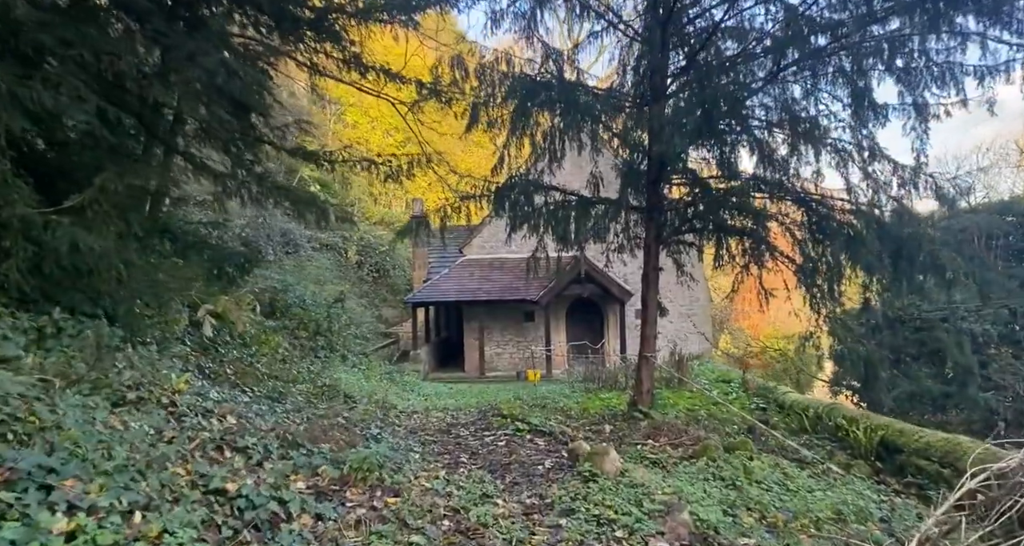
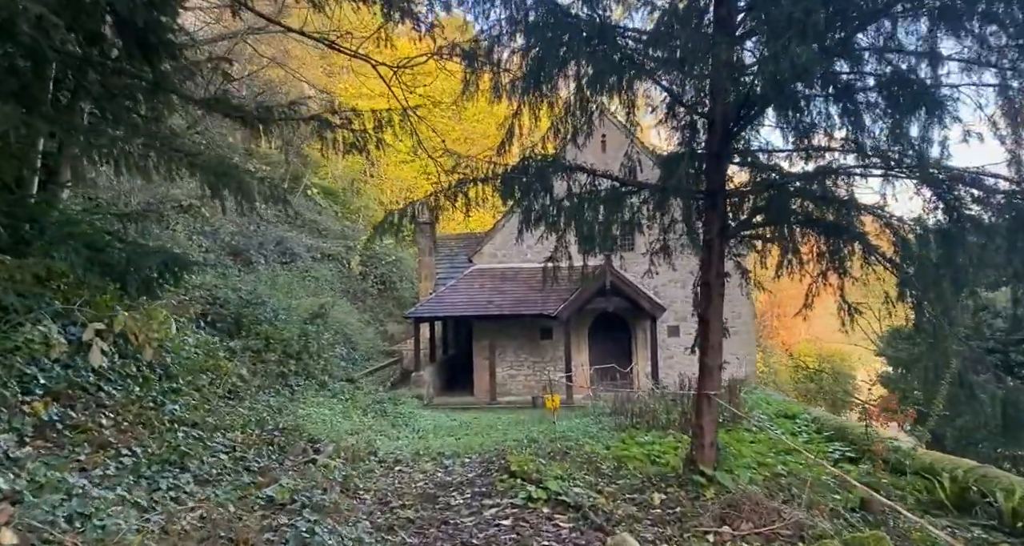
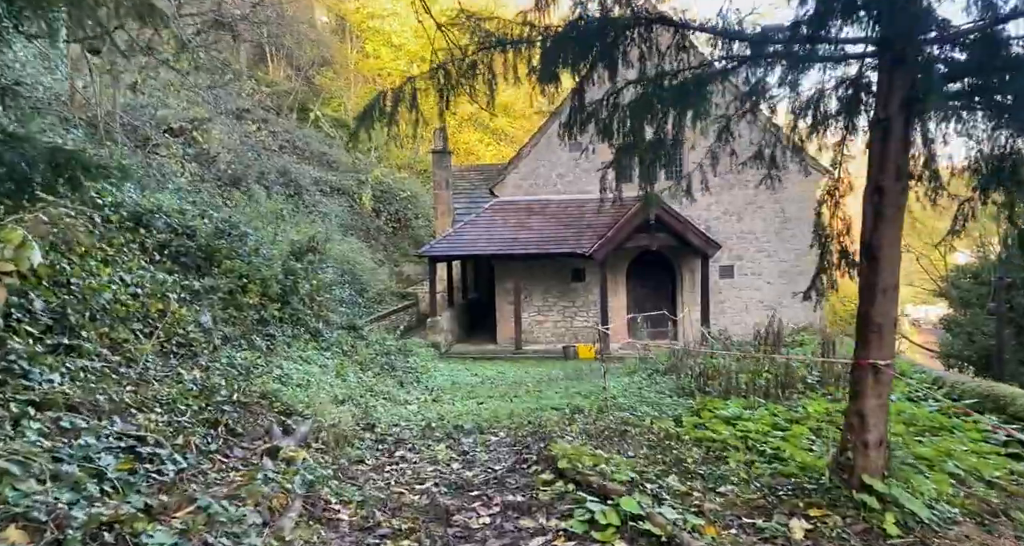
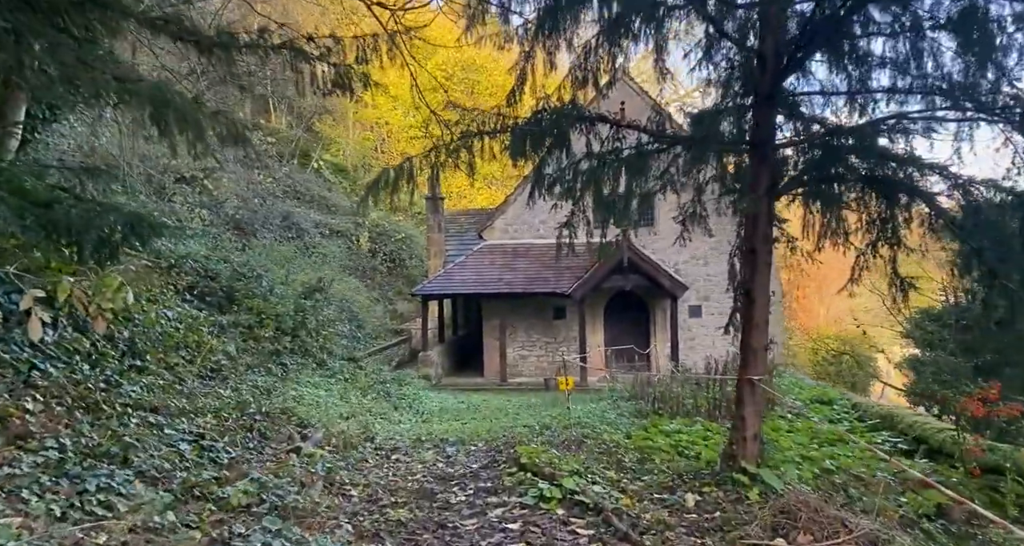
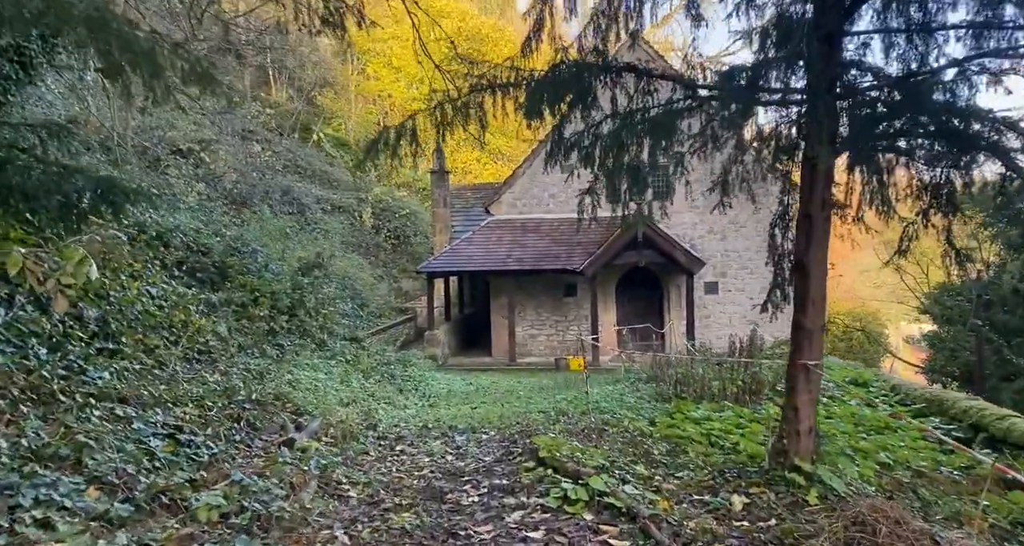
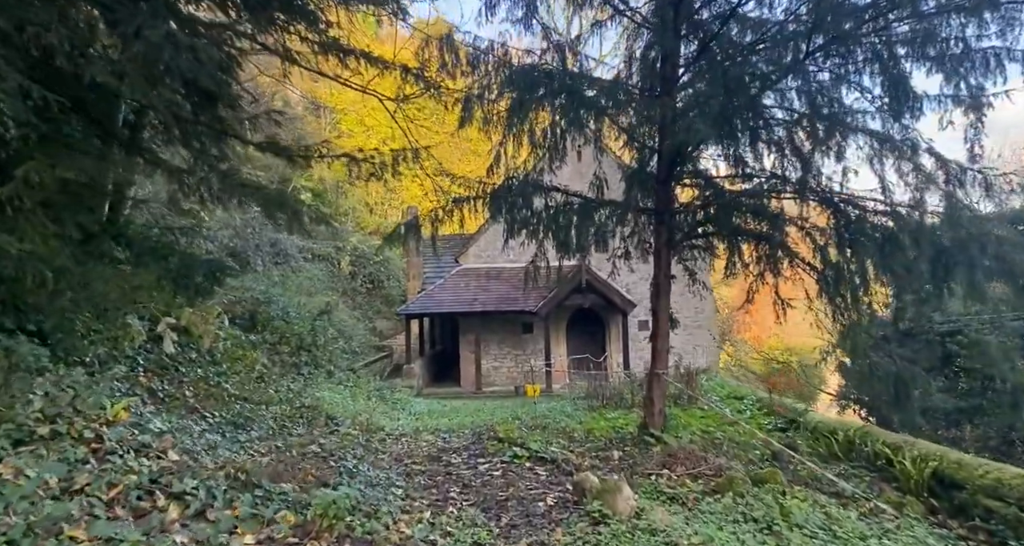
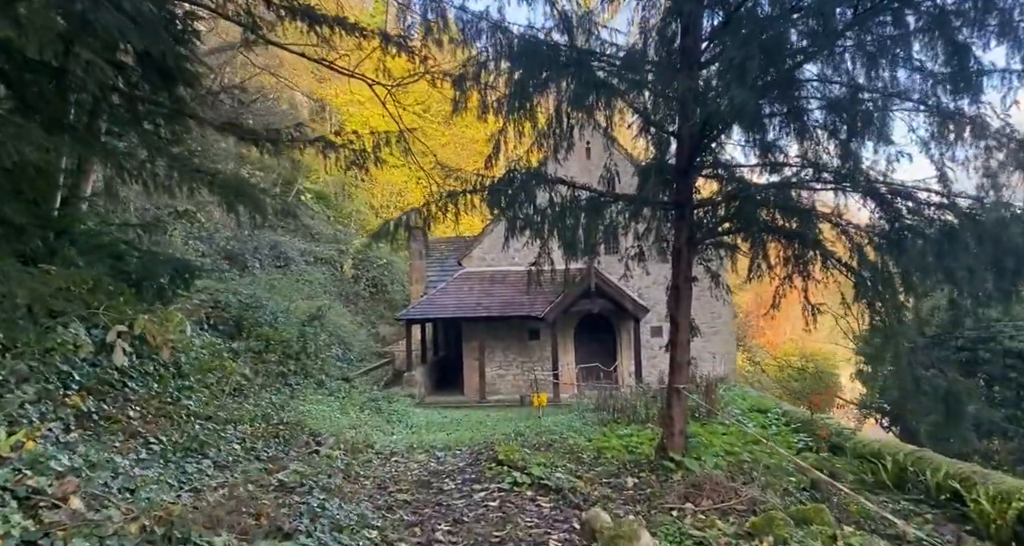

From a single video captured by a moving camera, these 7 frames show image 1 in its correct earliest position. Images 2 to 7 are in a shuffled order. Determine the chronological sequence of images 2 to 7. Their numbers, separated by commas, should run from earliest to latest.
6, 7, 2, 4, 5, 3
